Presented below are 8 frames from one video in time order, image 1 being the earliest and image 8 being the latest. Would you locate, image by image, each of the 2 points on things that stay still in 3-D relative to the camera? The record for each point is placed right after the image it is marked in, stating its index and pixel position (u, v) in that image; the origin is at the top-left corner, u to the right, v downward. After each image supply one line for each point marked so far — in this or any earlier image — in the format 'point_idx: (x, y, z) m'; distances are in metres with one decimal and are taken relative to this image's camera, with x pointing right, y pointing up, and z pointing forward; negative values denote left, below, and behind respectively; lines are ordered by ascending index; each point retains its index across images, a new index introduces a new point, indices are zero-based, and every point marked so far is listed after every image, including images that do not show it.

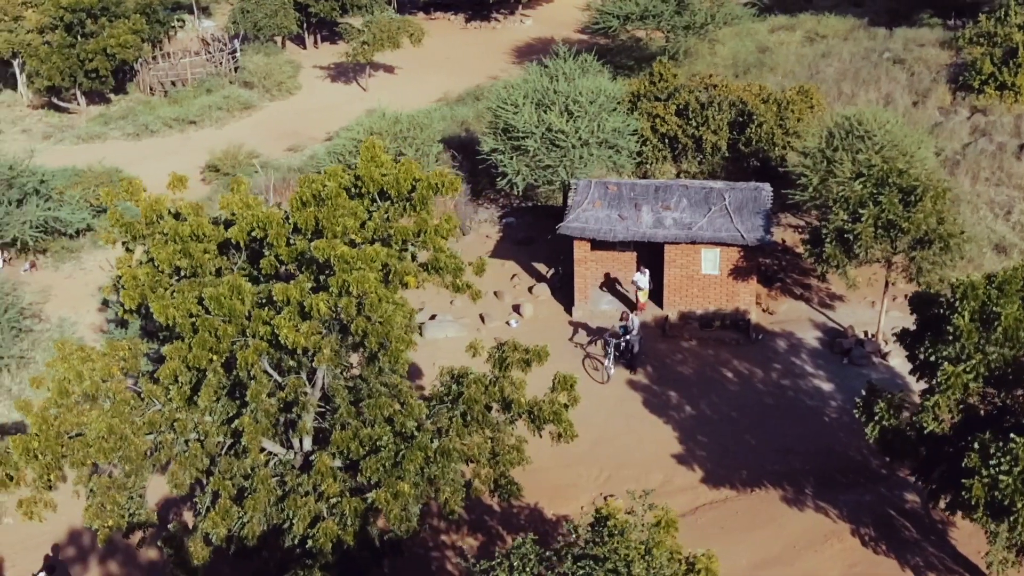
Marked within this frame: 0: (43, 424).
0: (-5.2, -1.5, +10.6) m
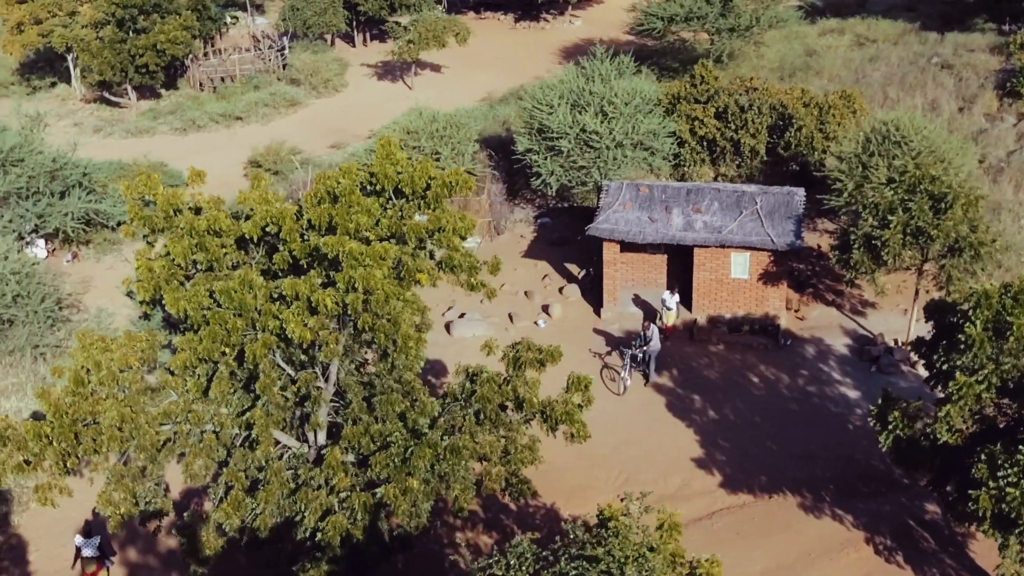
0: (-5.2, -1.4, +10.8) m
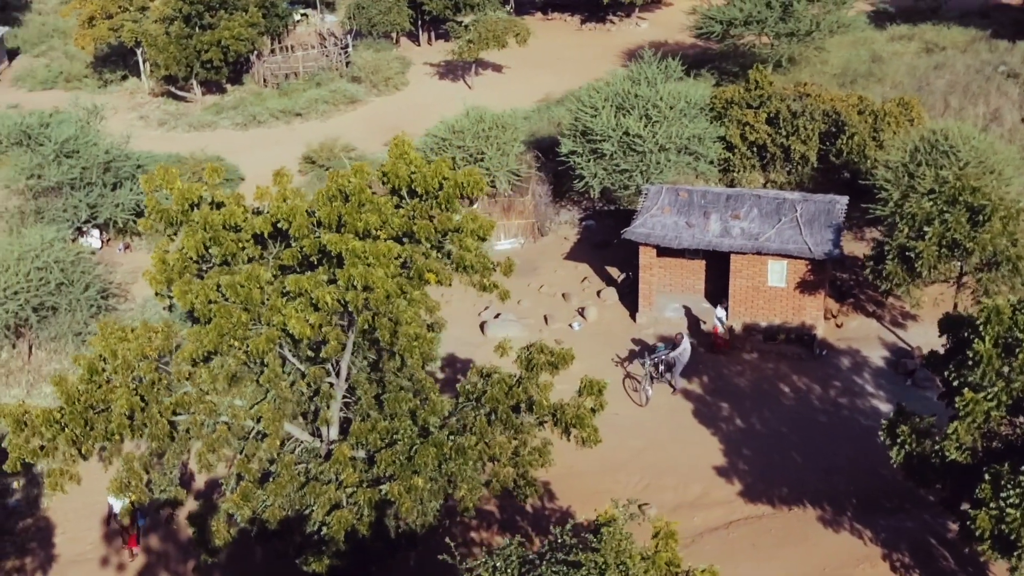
0: (-5.1, -1.3, +11.1) m
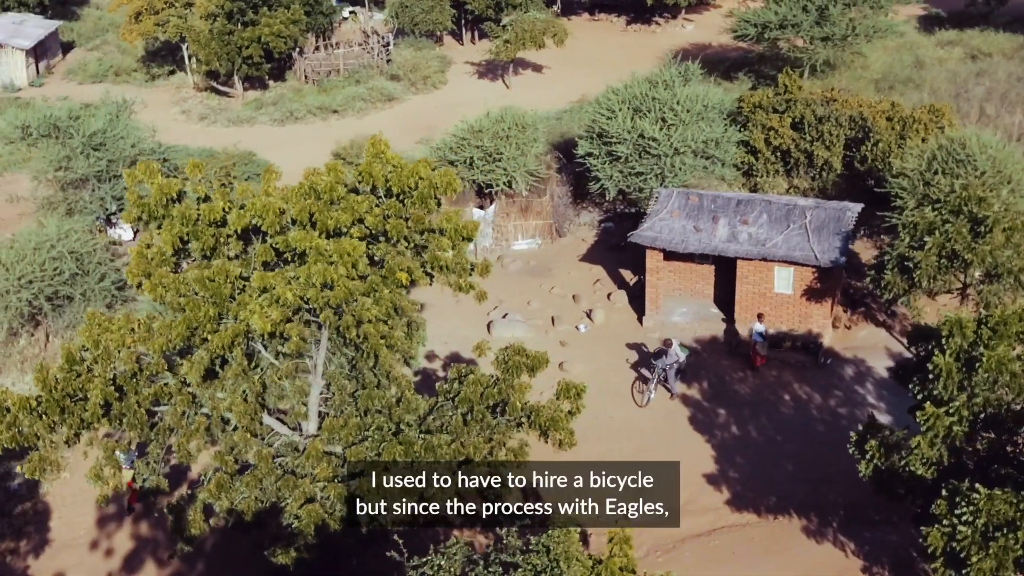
0: (-5.5, -1.2, +11.3) m
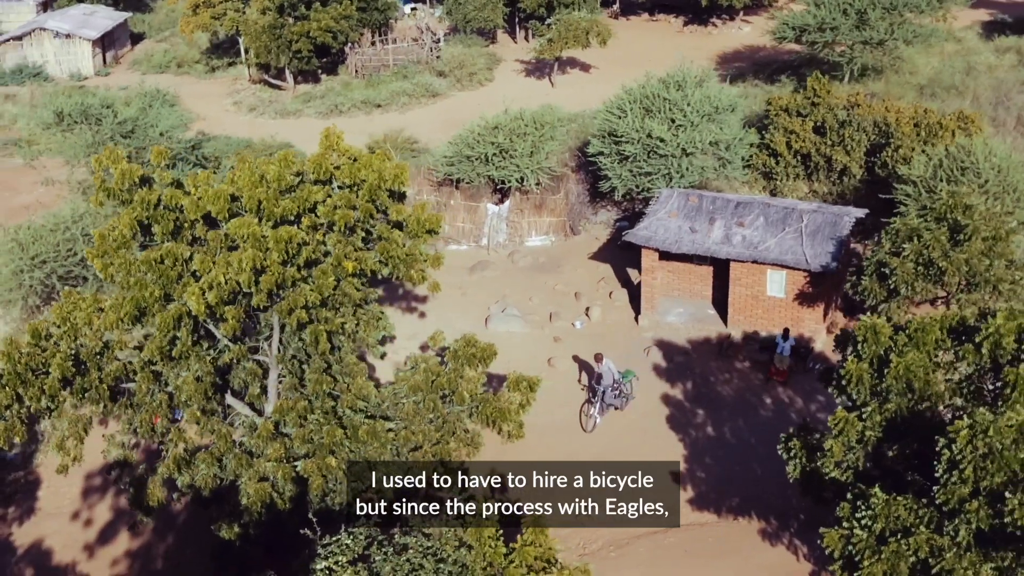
0: (-6.3, -0.9, +11.9) m
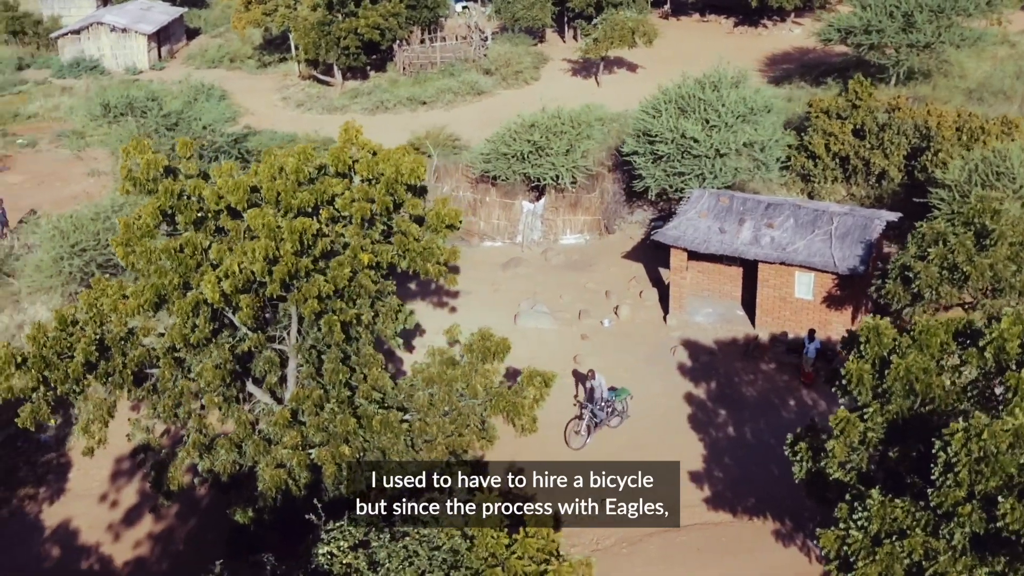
0: (-6.1, -0.7, +12.4) m
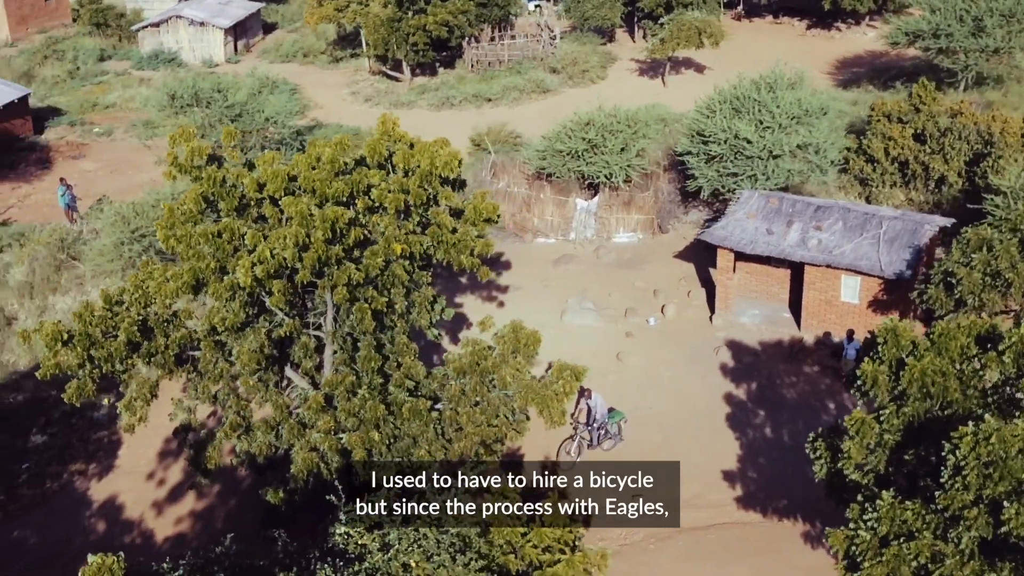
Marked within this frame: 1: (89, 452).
0: (-5.8, -0.4, +13.0) m
1: (-8.4, -3.2, +19.0) m
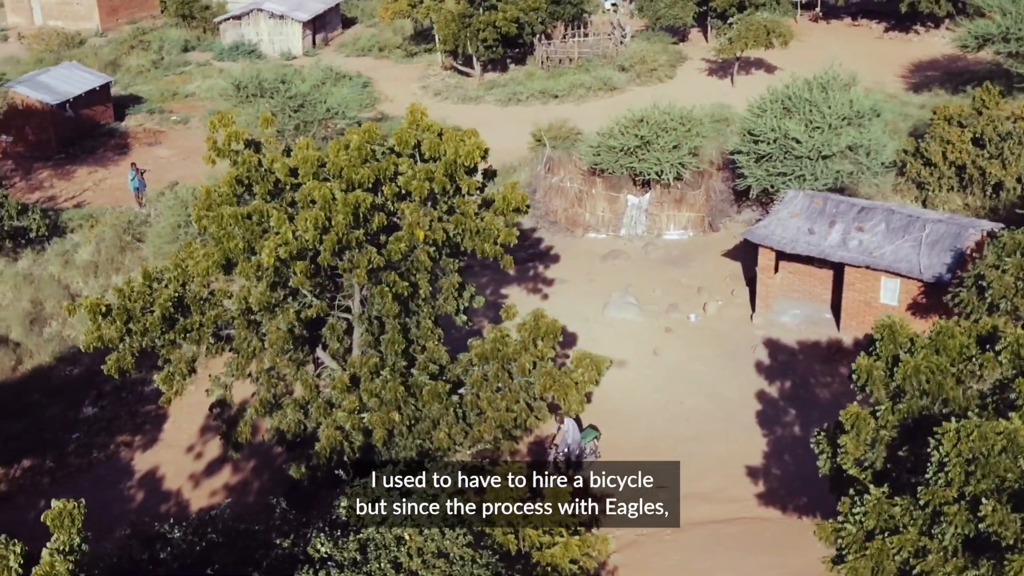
0: (-5.5, -0.1, +13.7) m
1: (-7.7, -2.8, +19.9) m
